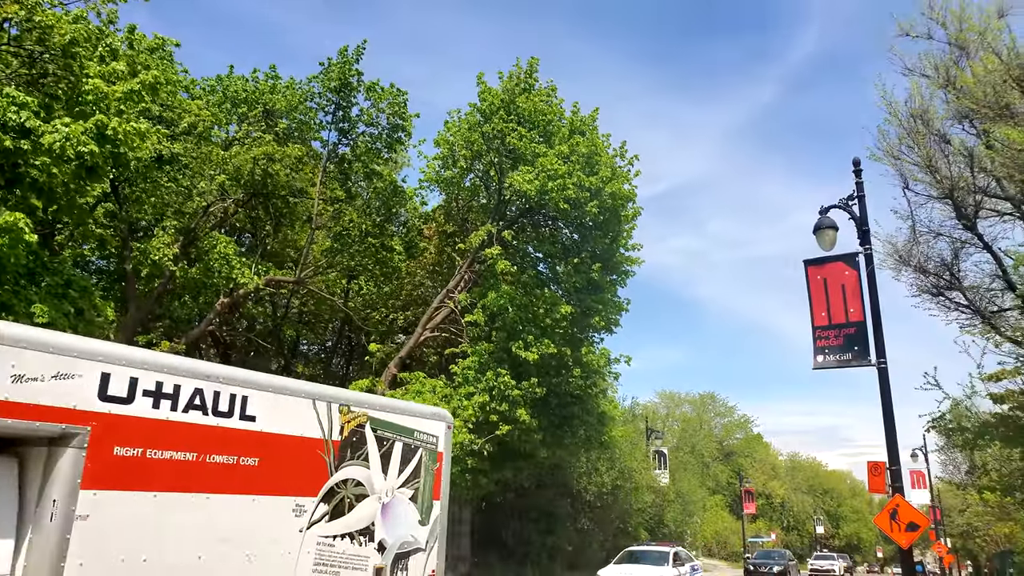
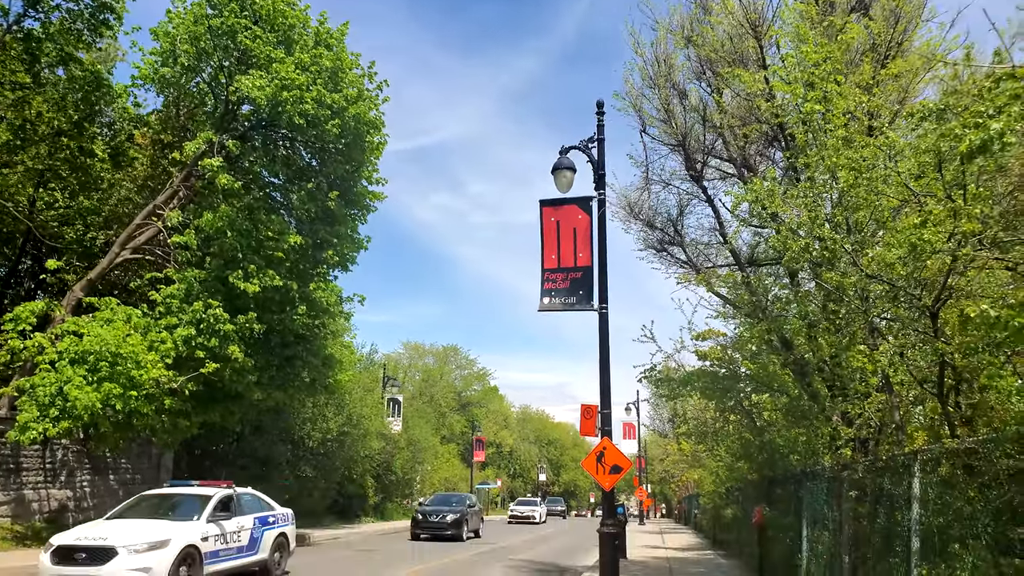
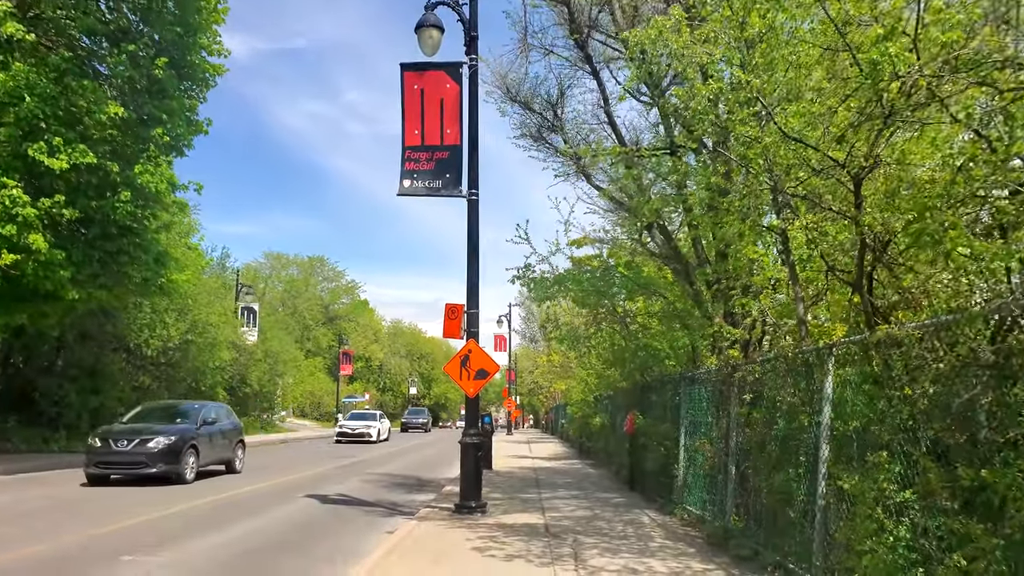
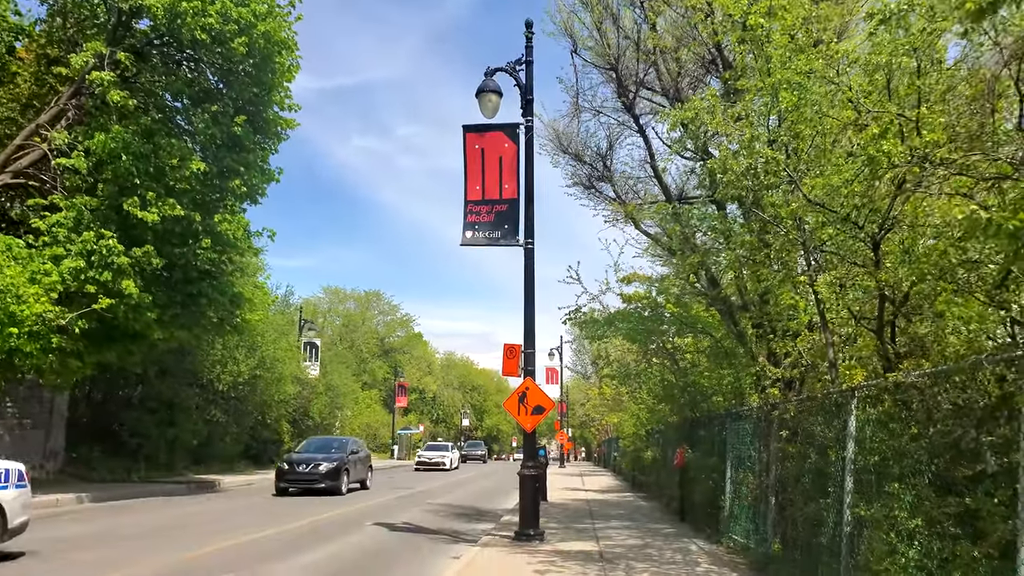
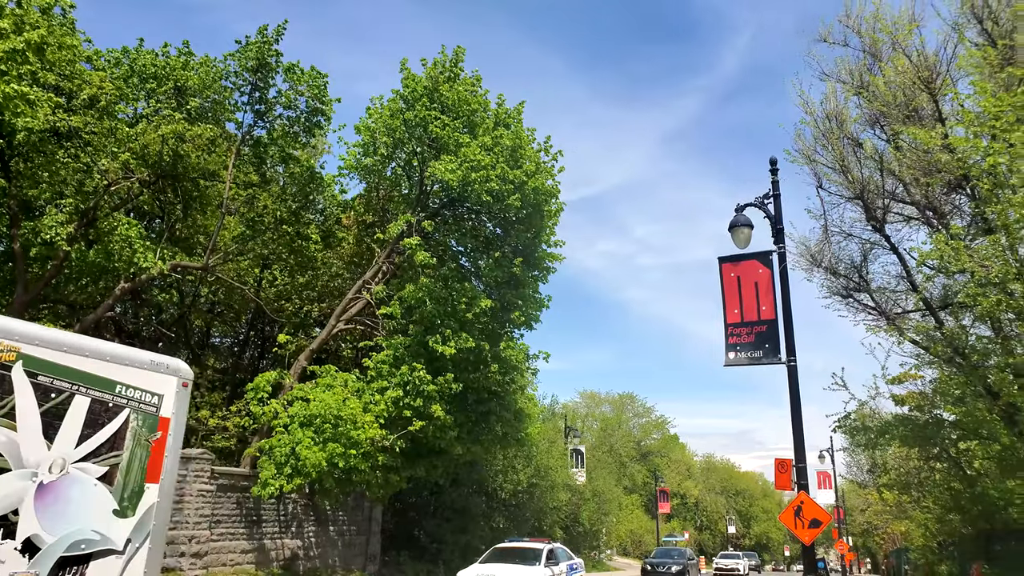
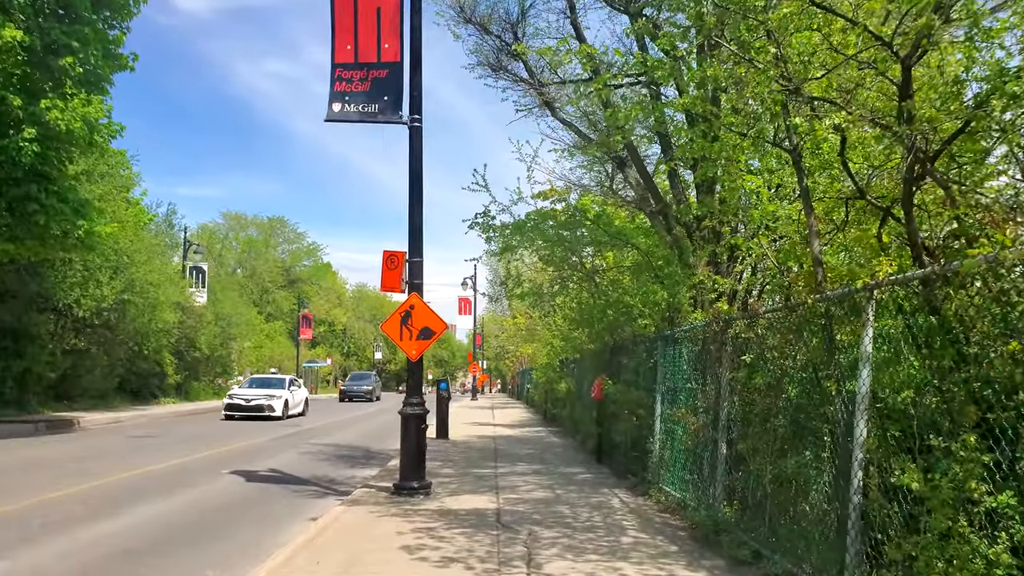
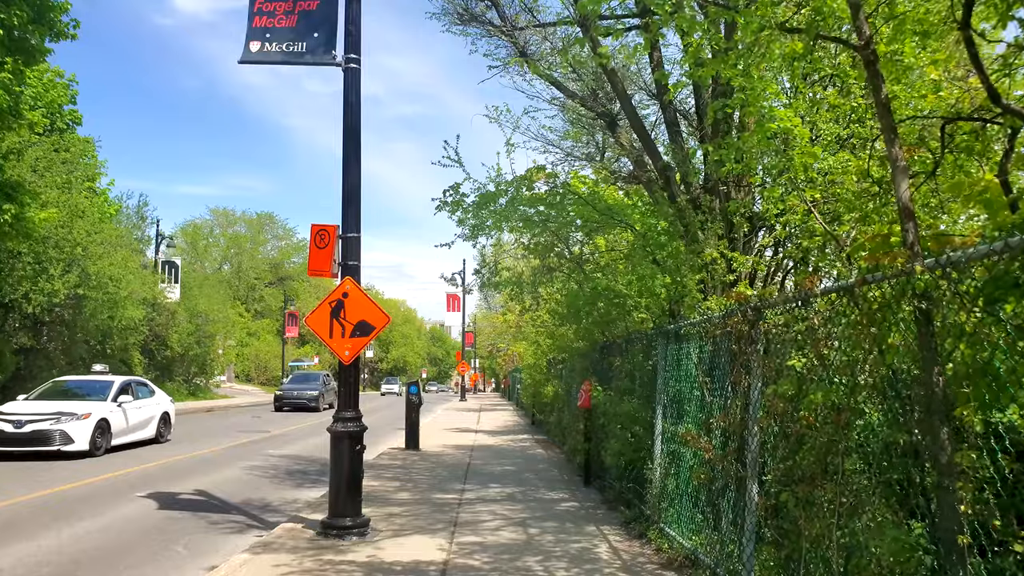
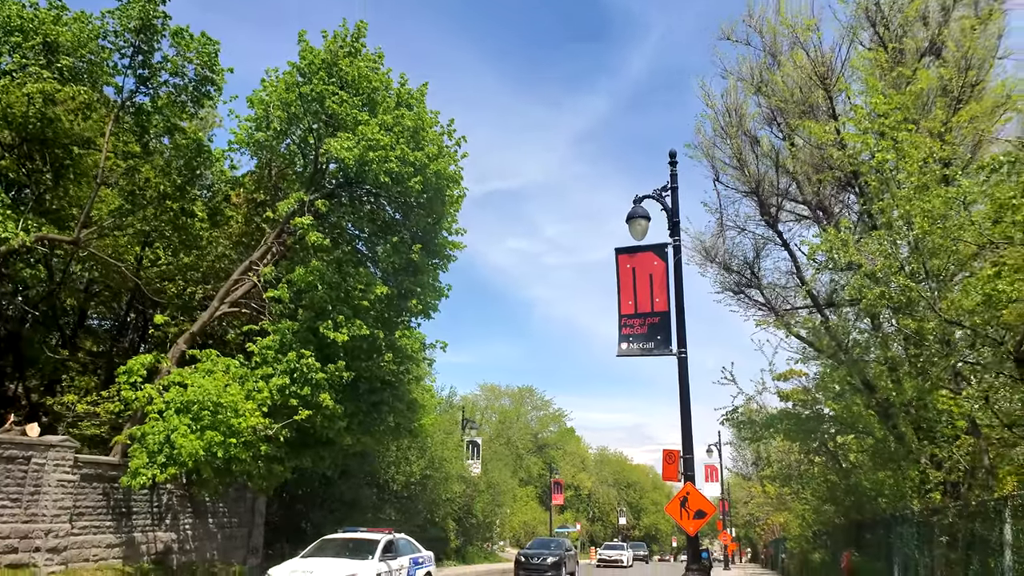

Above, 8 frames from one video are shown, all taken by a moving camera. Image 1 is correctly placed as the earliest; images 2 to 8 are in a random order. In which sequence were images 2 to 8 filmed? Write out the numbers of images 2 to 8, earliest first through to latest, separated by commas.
5, 8, 2, 4, 3, 6, 7
